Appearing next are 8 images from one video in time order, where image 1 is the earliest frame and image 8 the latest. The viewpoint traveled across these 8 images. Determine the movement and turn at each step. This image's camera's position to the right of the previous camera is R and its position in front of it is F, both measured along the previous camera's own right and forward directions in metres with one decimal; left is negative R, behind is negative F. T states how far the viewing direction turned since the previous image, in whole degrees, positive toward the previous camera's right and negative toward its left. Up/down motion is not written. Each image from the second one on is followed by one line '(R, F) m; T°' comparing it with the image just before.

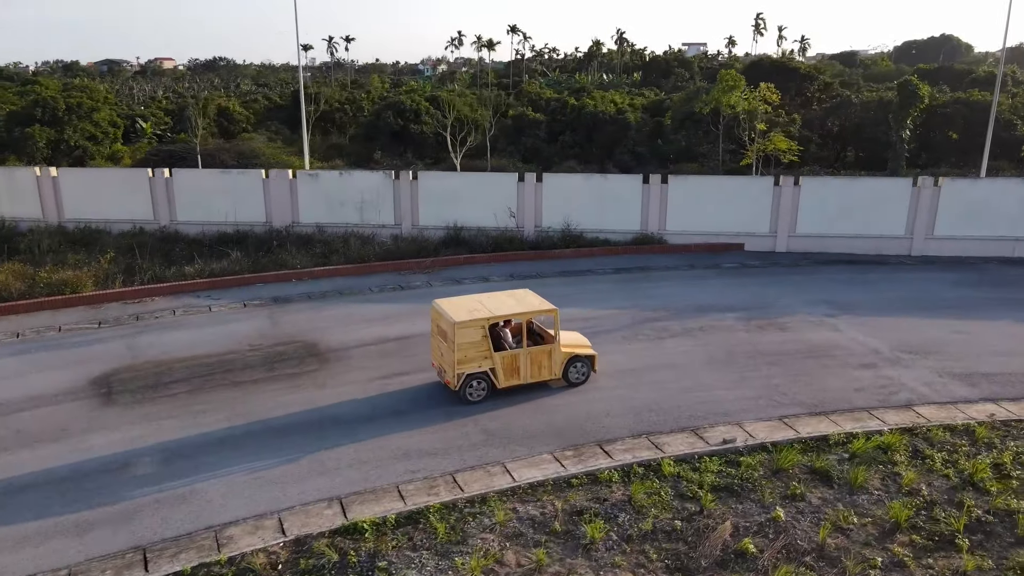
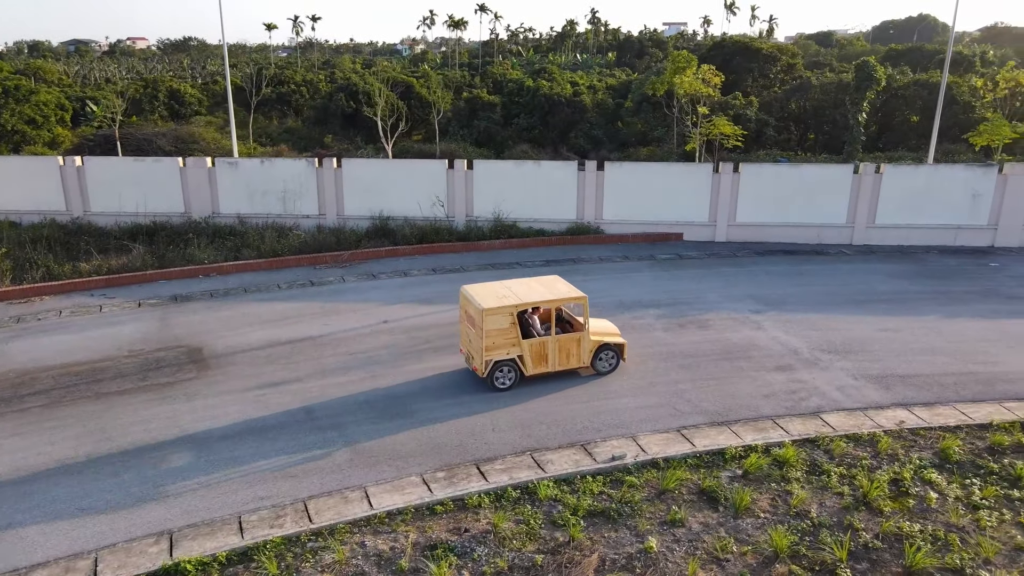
(+1.2, +0.7) m; +1°
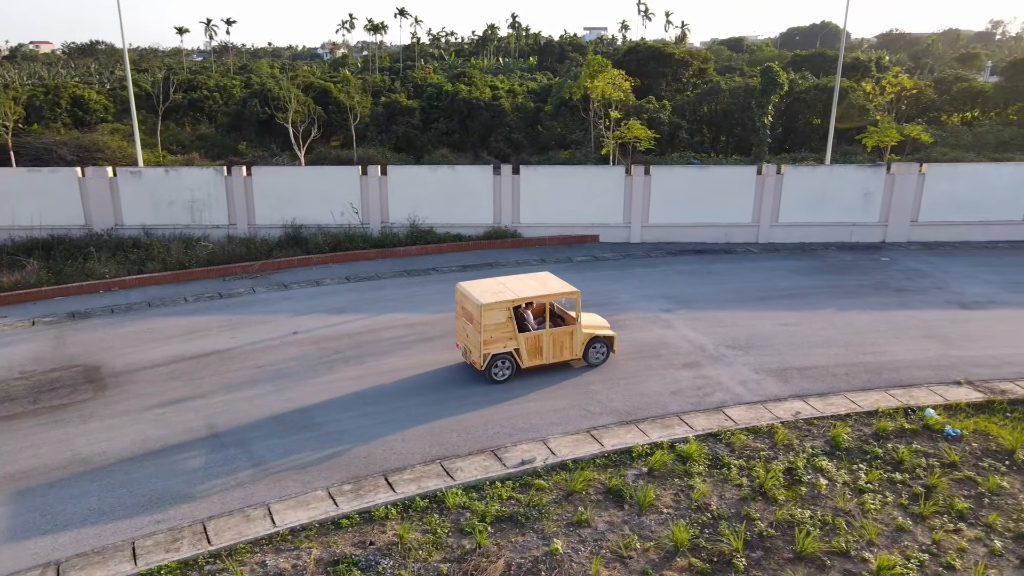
(+0.3, 0.0) m; +5°
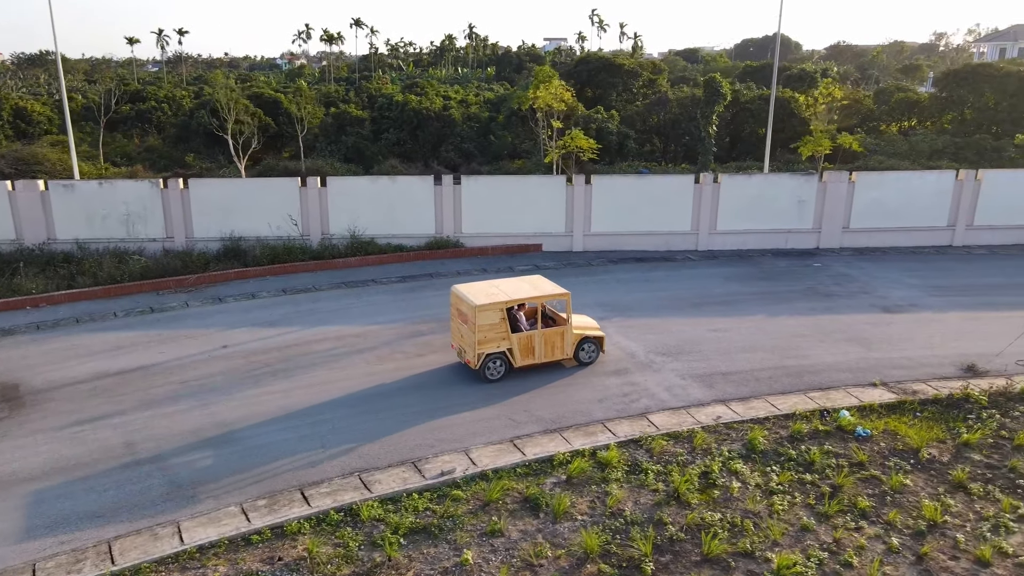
(+0.5, -0.1) m; +3°
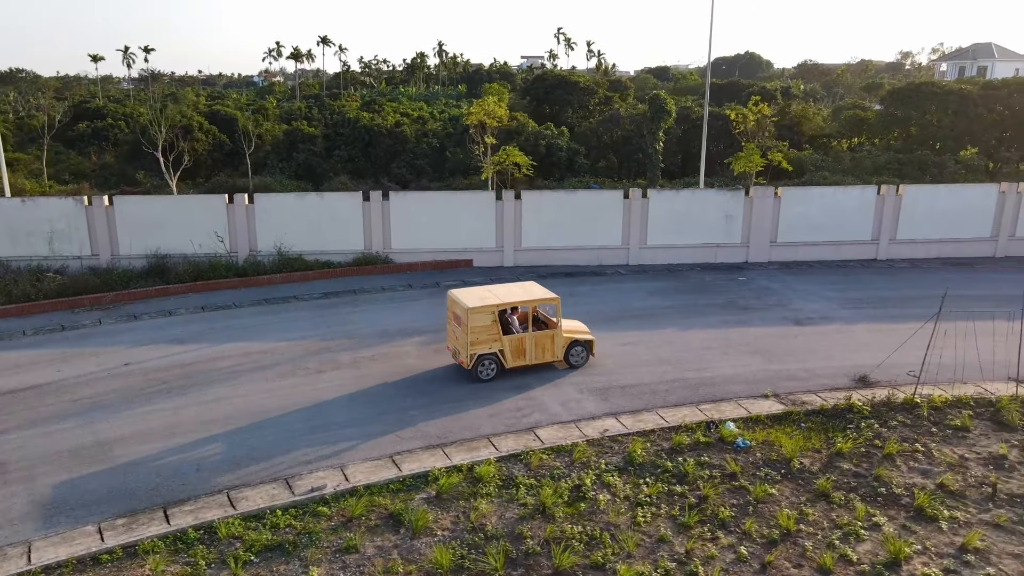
(+1.1, -0.1) m; +2°
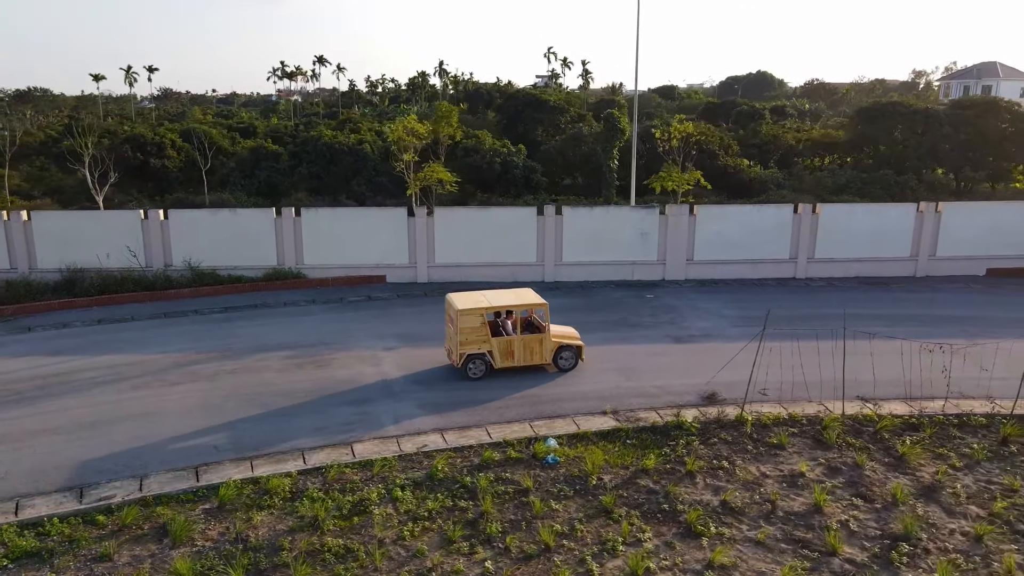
(+2.4, -0.1) m; -1°
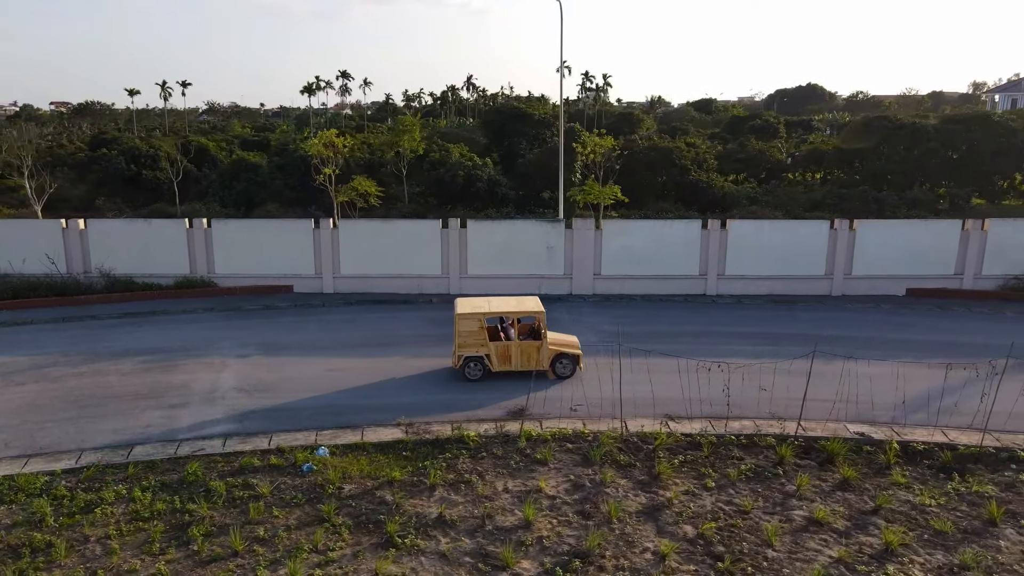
(+3.4, -0.1) m; -4°
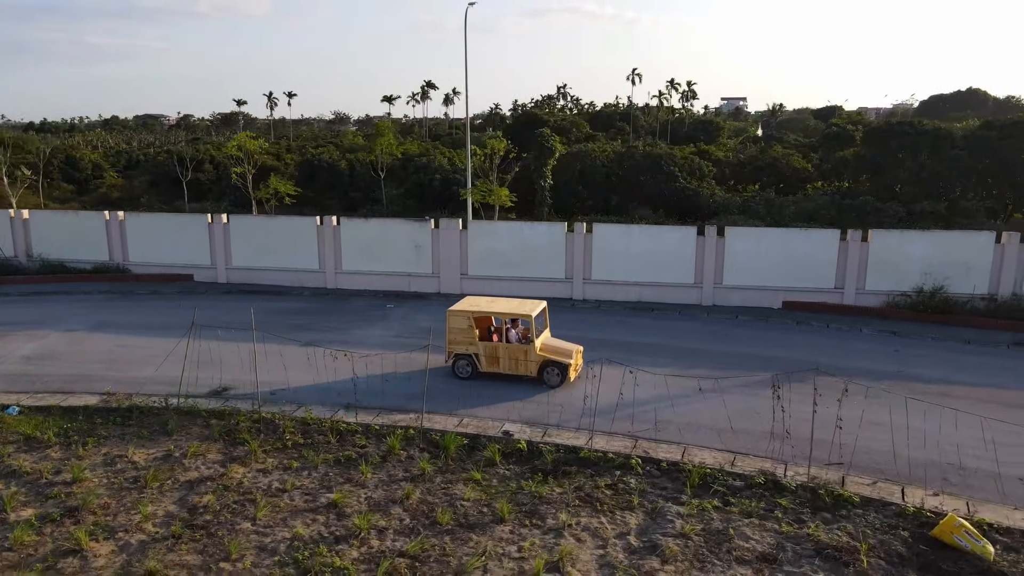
(+6.2, +0.2) m; -10°
